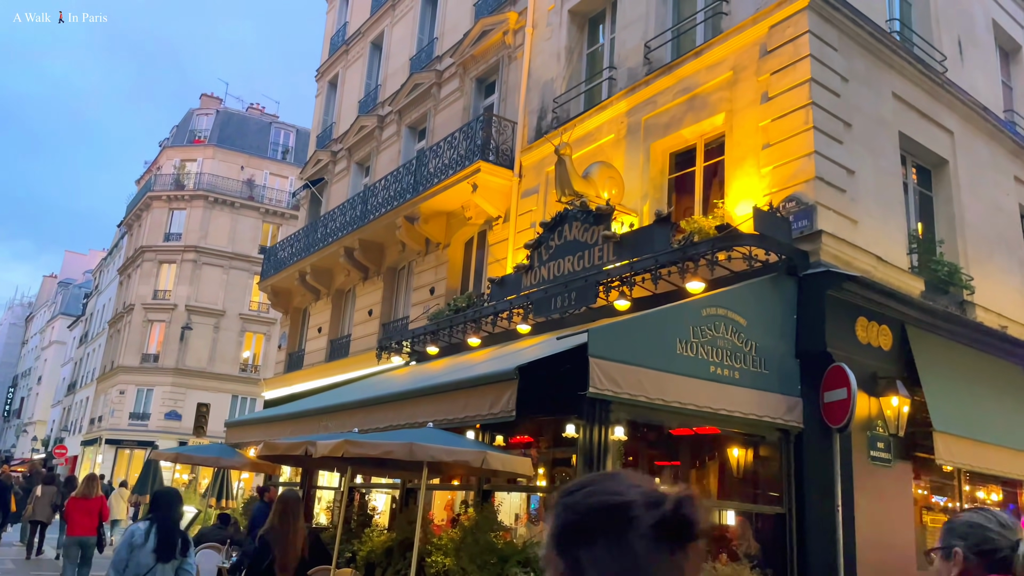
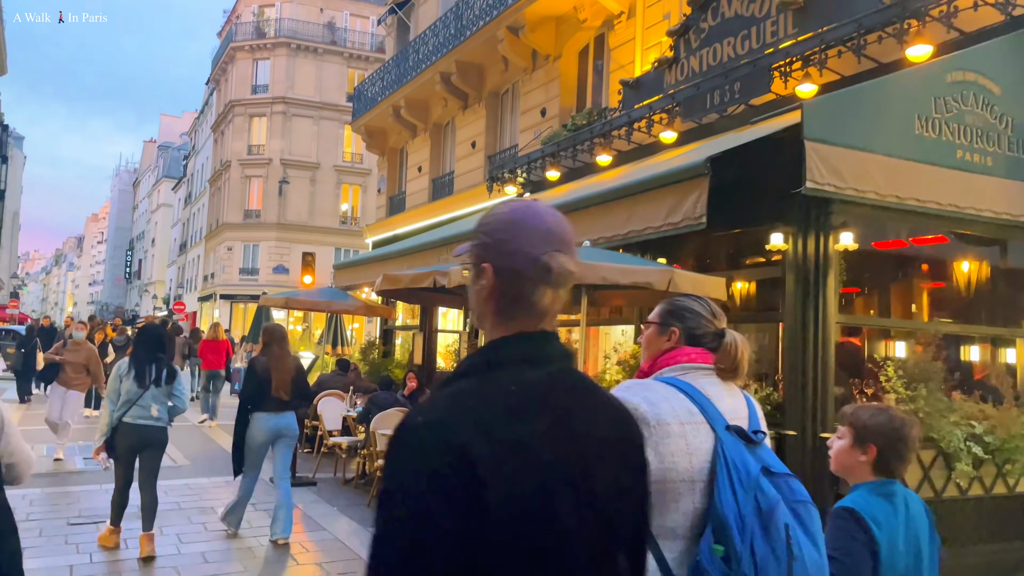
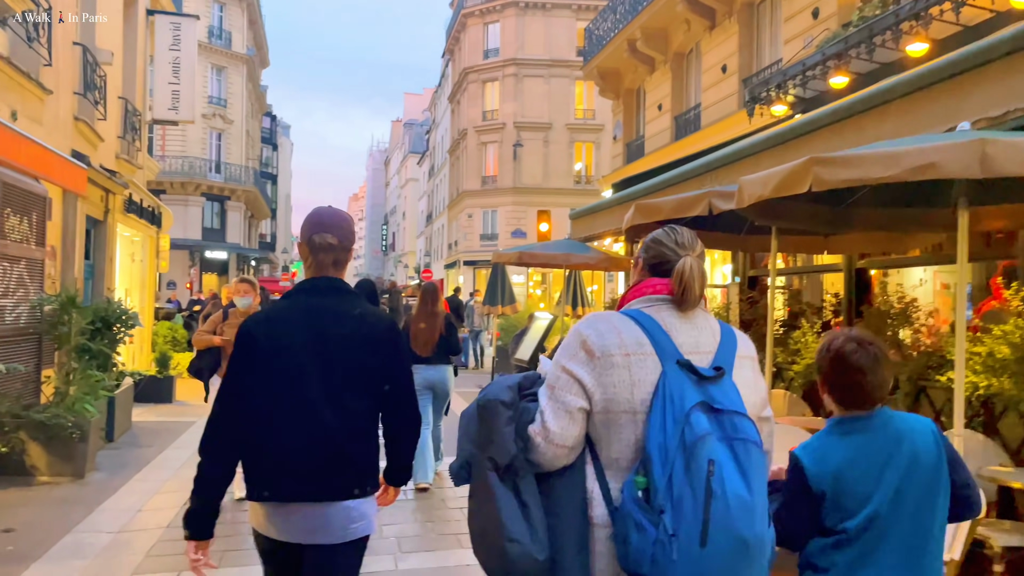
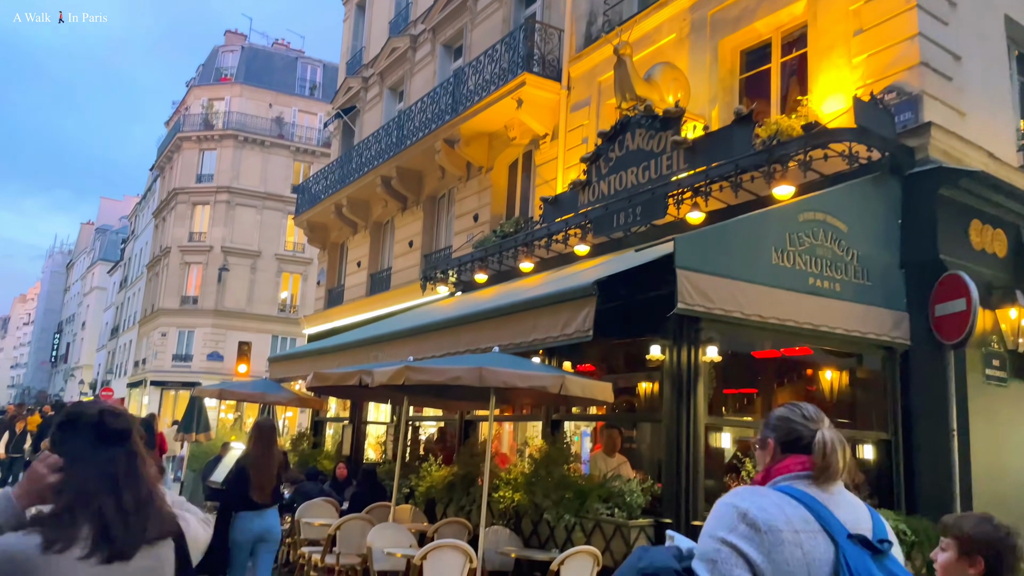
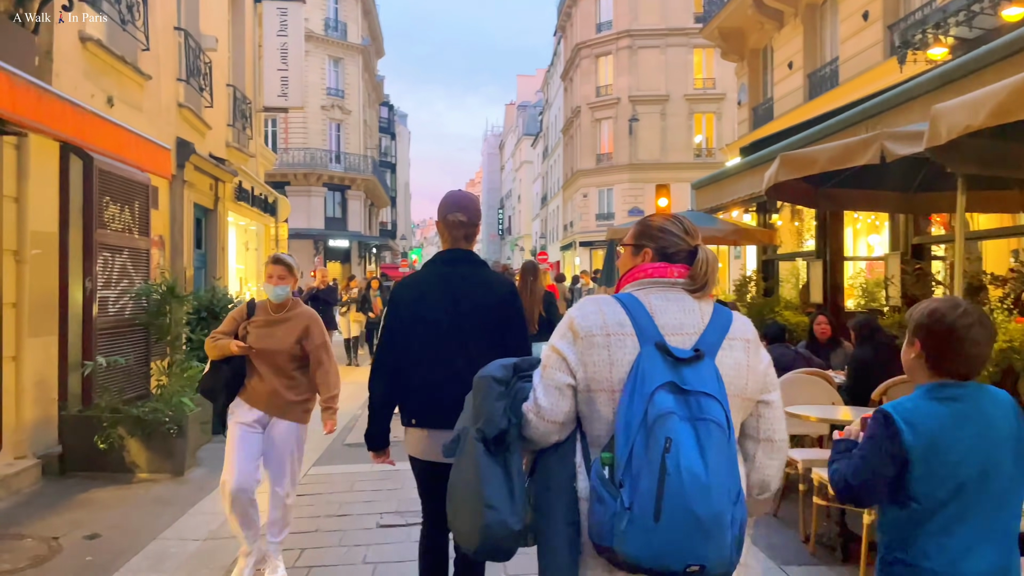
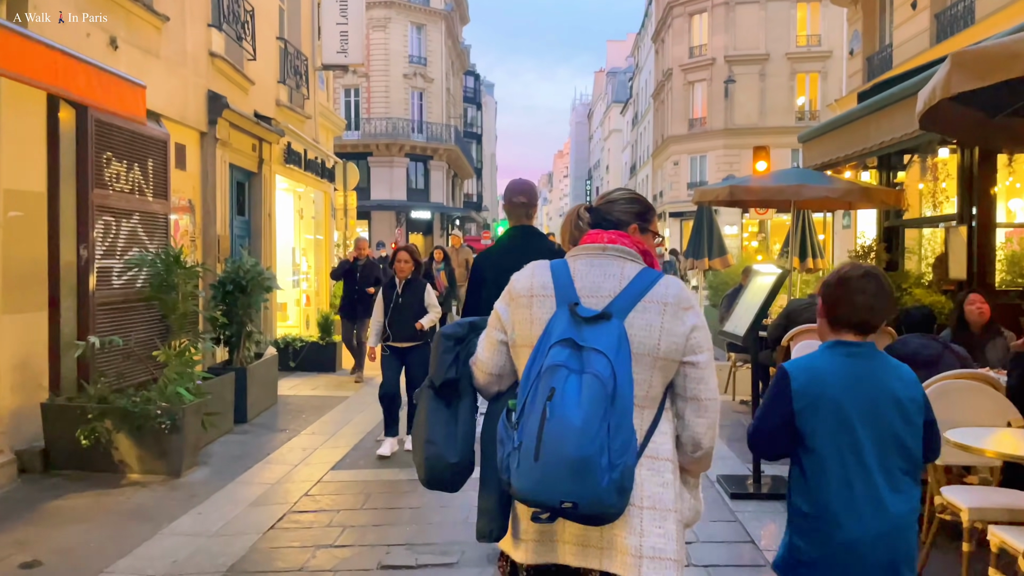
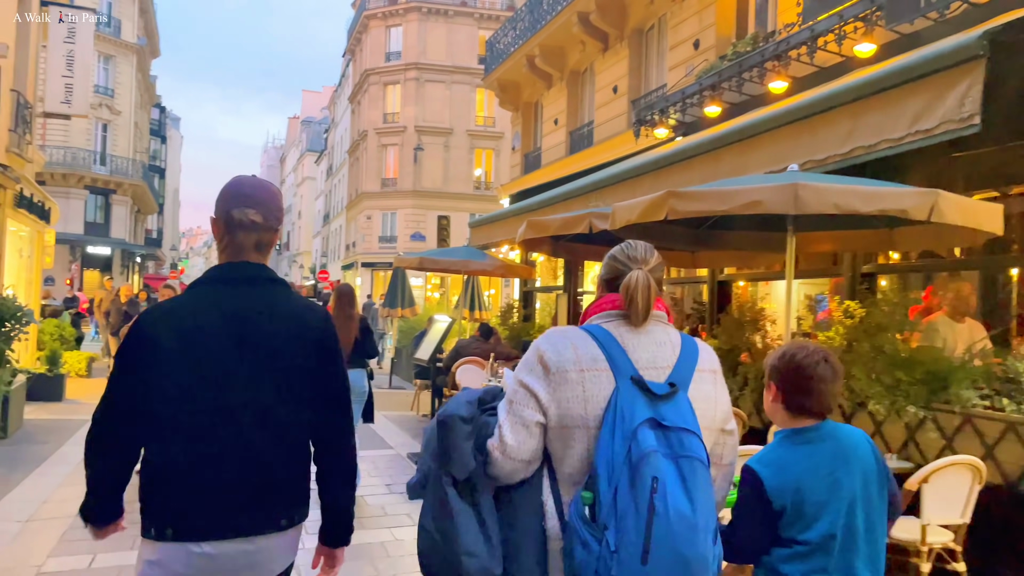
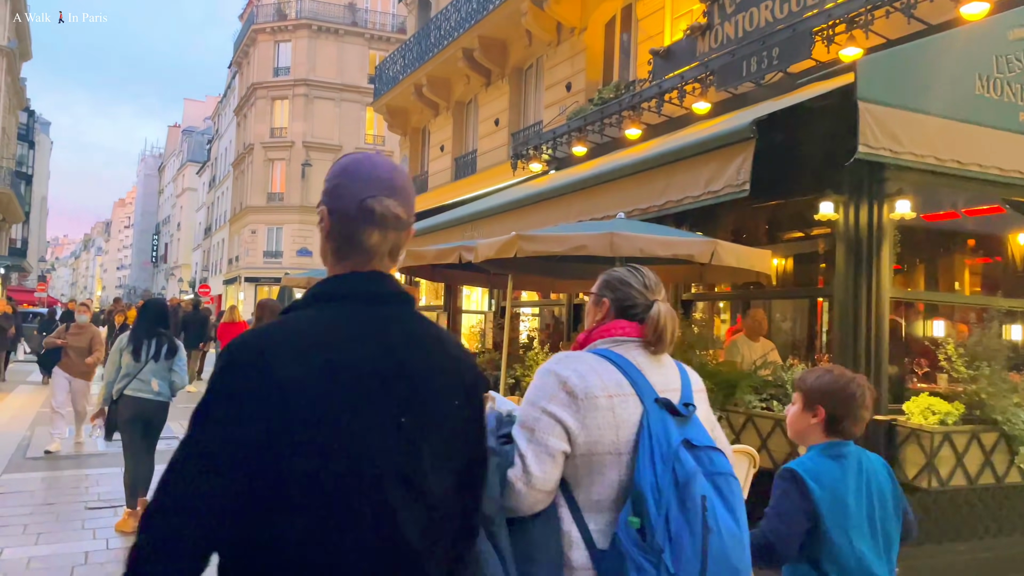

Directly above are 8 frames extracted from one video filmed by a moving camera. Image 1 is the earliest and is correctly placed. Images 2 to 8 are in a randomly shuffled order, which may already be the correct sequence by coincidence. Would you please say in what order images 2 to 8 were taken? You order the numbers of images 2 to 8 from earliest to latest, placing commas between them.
4, 2, 8, 7, 3, 5, 6
